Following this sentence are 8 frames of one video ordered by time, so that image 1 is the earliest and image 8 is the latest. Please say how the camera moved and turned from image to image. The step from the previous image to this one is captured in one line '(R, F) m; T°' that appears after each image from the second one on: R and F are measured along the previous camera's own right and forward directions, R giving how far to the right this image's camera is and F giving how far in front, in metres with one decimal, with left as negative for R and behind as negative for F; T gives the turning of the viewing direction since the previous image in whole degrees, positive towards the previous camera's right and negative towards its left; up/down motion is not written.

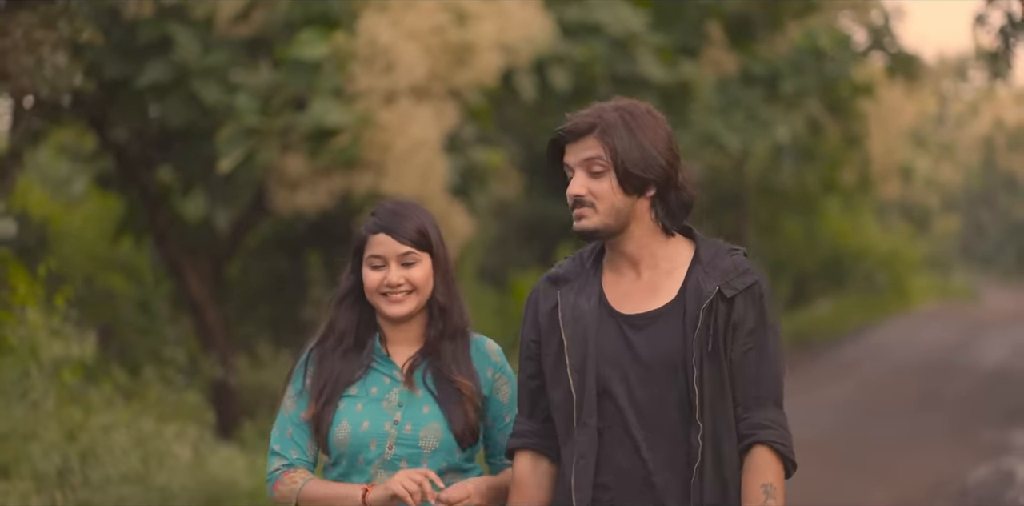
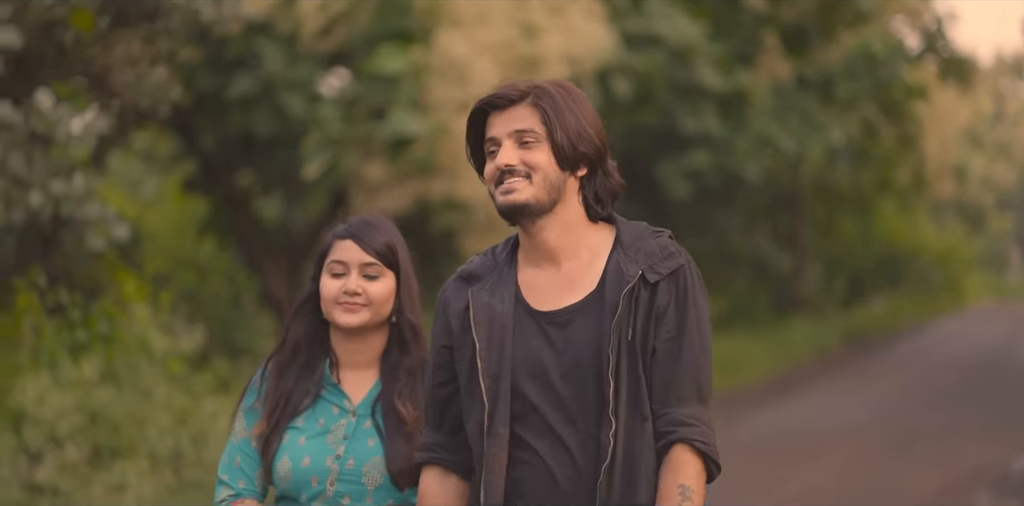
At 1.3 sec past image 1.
(-0.1, -0.6) m; -2°
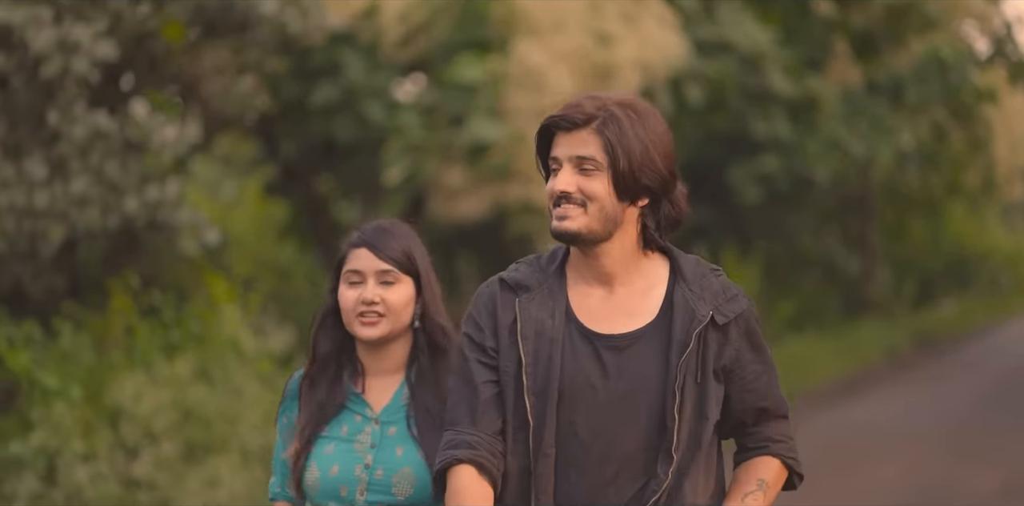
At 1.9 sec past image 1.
(-0.1, -0.2) m; -2°
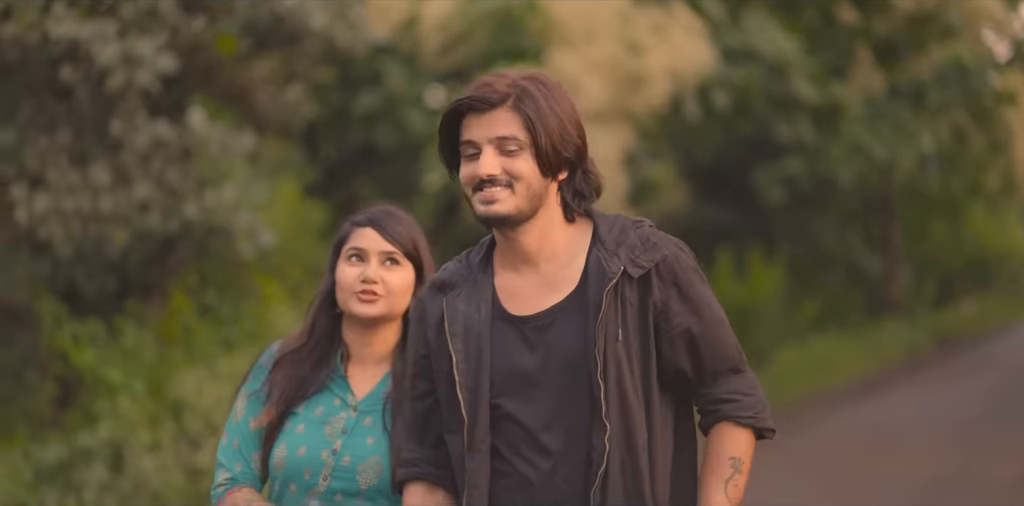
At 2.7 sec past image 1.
(-0.1, -0.4) m; -1°
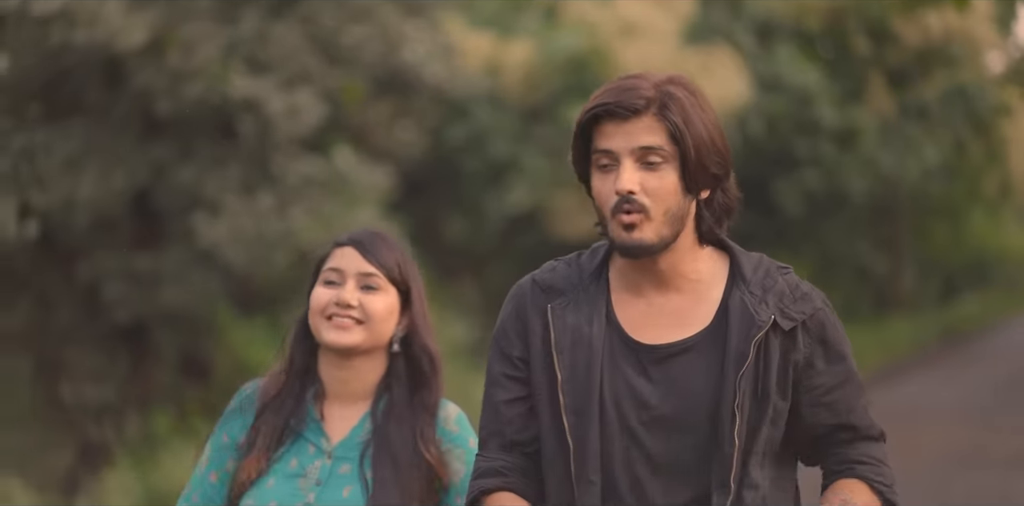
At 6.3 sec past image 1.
(-0.6, -1.8) m; 0°
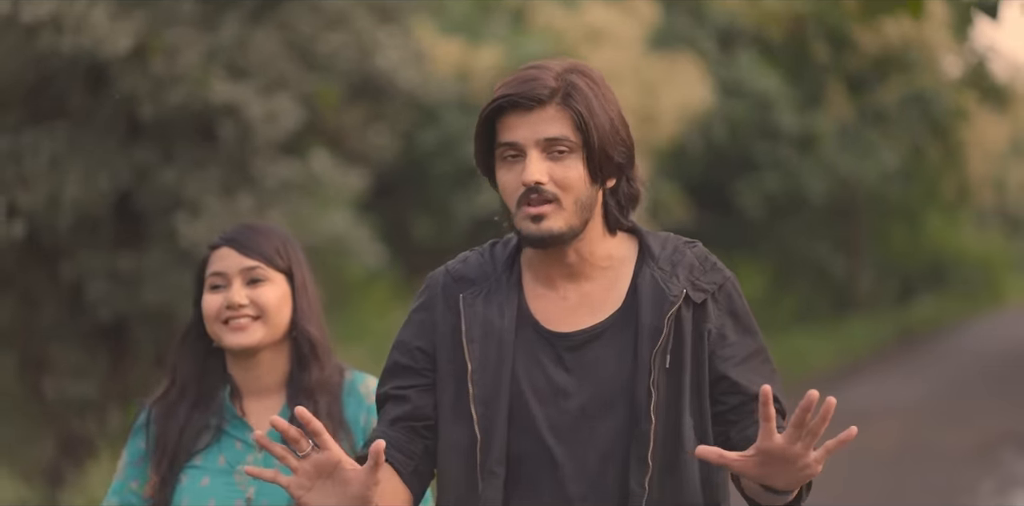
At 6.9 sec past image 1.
(0.0, -0.4) m; +1°
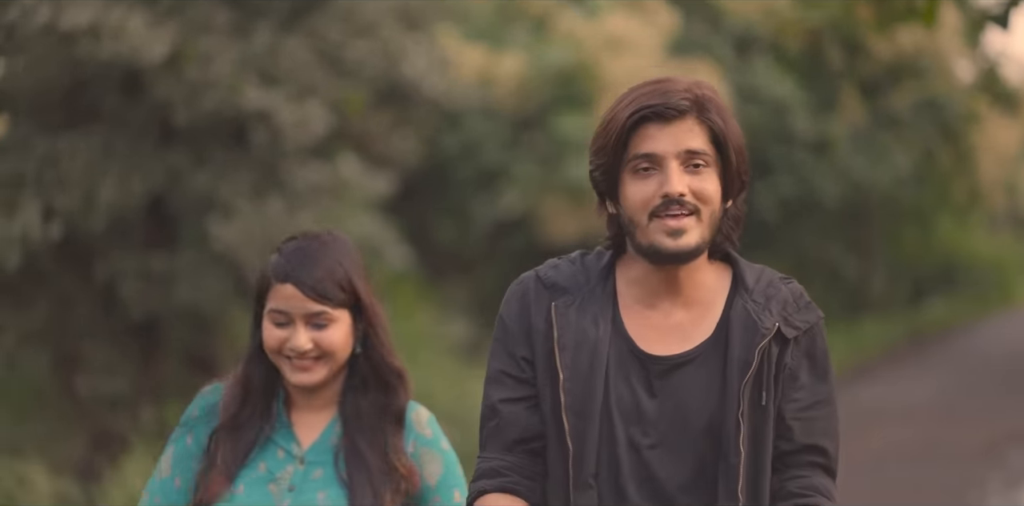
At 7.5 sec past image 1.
(-0.1, -0.3) m; 0°
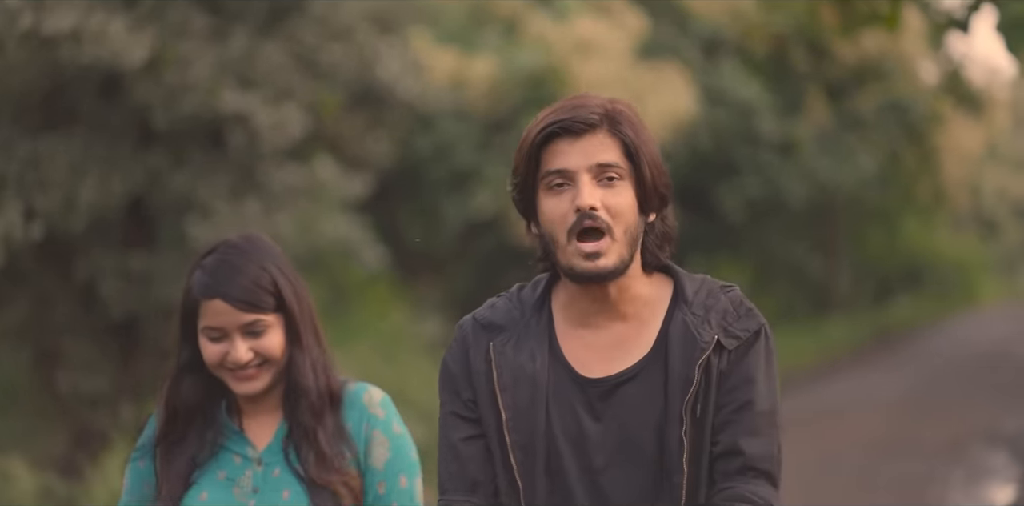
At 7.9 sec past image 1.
(0.0, -0.3) m; +1°
